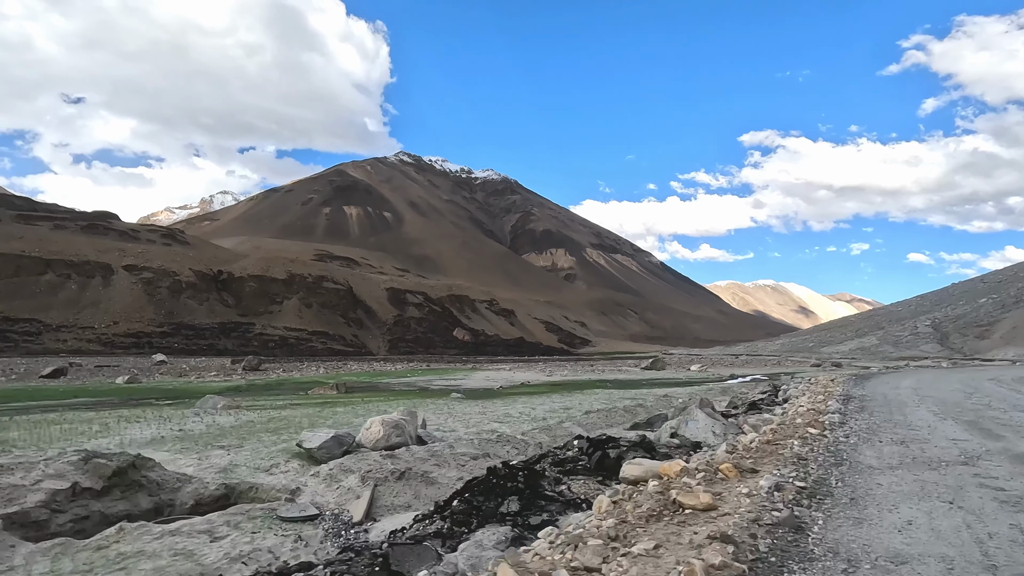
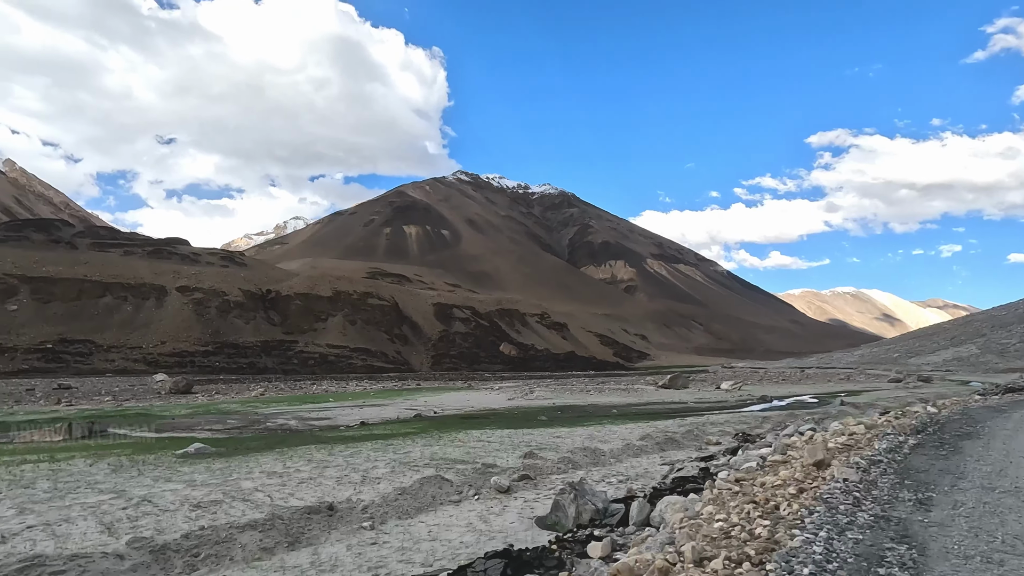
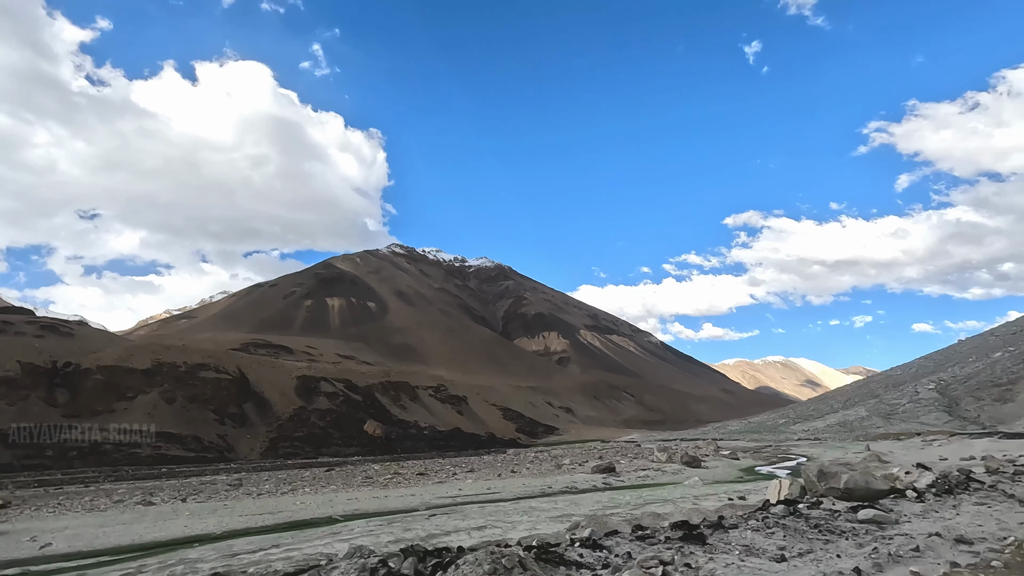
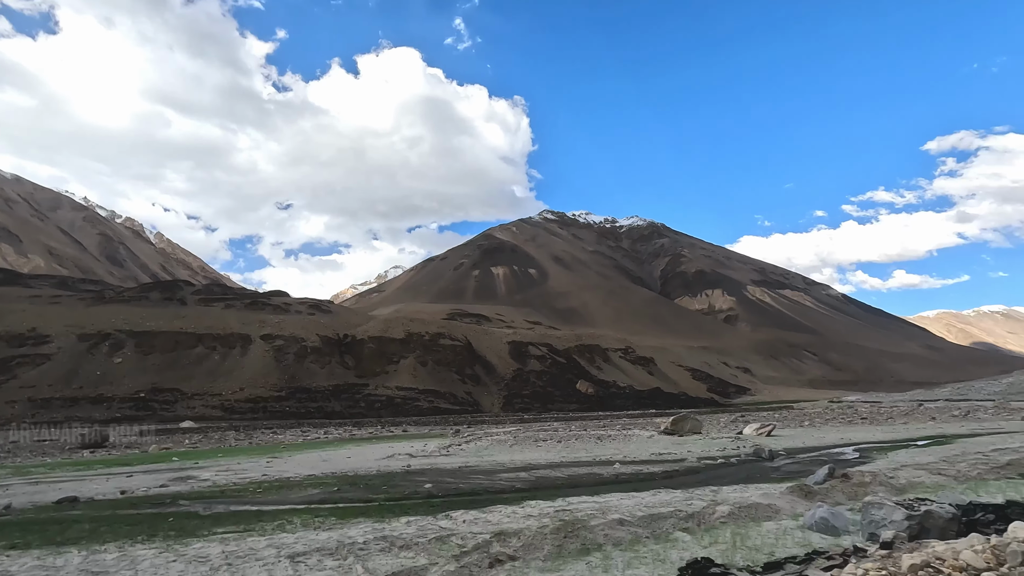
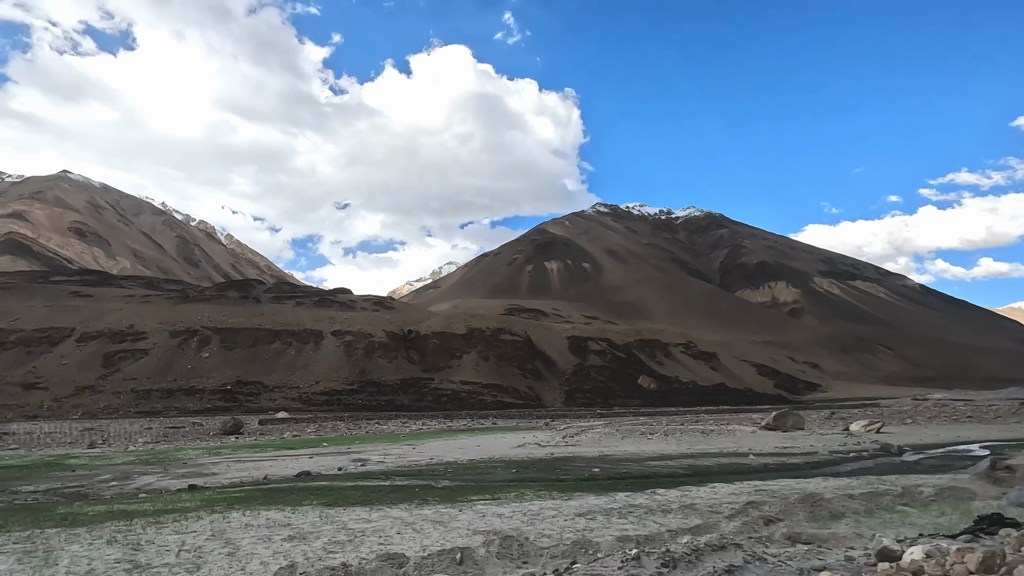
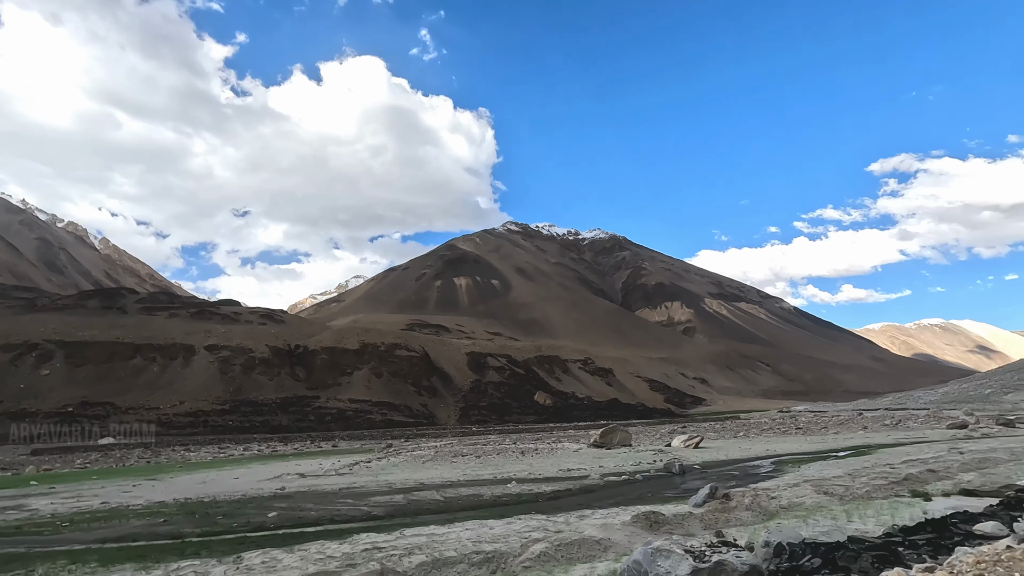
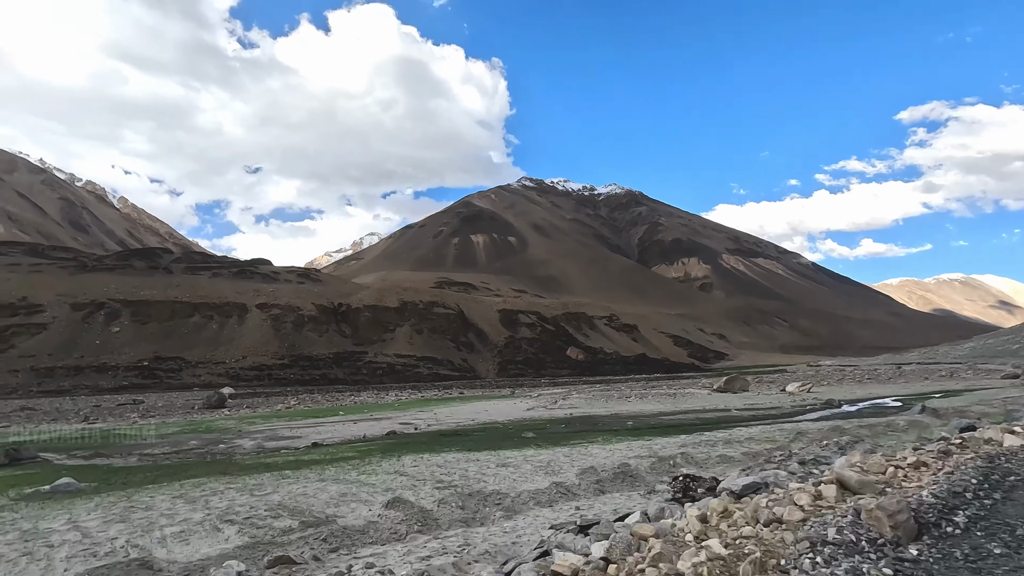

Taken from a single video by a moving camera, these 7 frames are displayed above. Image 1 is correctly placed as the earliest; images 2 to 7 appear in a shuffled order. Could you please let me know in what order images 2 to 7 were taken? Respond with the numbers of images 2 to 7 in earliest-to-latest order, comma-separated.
2, 7, 5, 4, 6, 3
